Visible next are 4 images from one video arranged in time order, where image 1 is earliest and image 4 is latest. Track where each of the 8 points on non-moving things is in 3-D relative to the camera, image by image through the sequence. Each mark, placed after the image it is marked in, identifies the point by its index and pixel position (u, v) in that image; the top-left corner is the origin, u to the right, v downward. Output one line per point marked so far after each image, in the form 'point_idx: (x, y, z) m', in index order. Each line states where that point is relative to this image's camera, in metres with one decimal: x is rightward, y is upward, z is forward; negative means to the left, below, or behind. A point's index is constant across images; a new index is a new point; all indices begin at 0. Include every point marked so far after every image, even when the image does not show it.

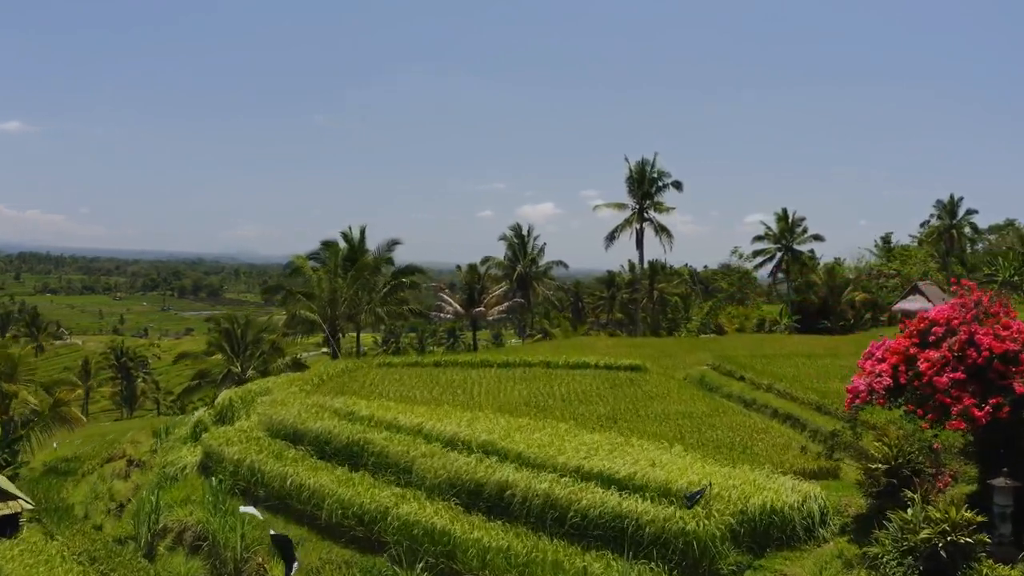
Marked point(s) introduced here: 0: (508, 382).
0: (-0.1, -2.3, +15.8) m
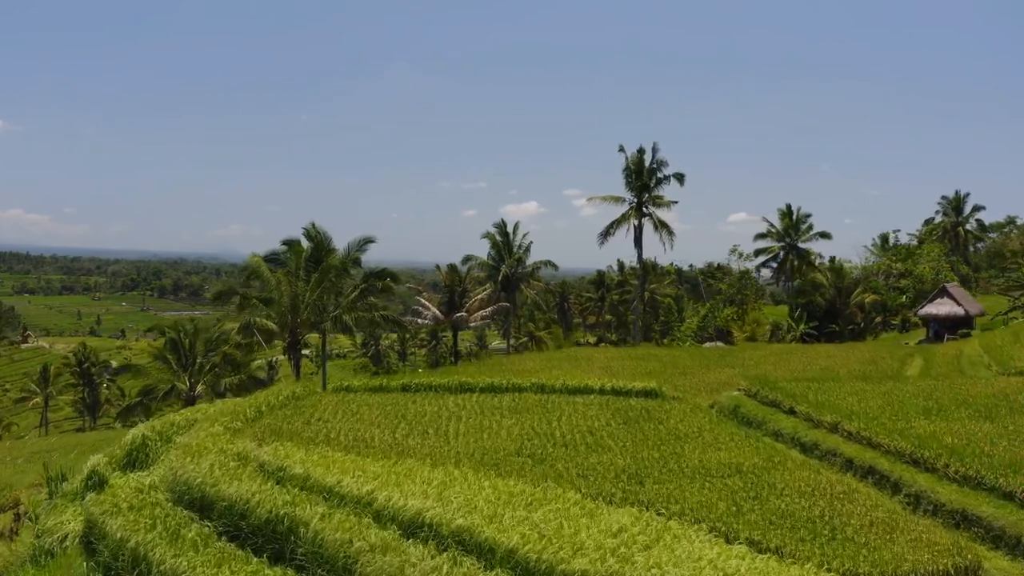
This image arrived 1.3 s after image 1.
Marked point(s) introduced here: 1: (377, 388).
0: (-0.4, -2.4, +12.5) m
1: (-3.1, -2.3, +15.1) m
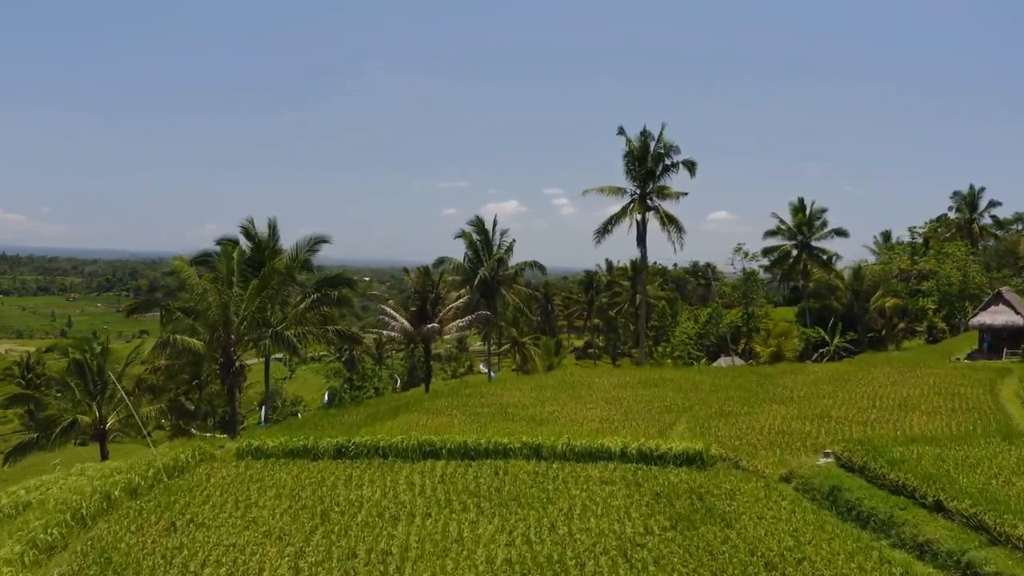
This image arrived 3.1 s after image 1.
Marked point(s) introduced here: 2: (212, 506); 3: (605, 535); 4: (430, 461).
0: (-0.6, -2.7, +8.0) m
1: (-3.4, -2.6, +10.5) m
2: (-3.9, -2.8, +8.5) m
3: (+1.0, -2.7, +7.3) m
4: (-1.2, -2.6, +10.1) m
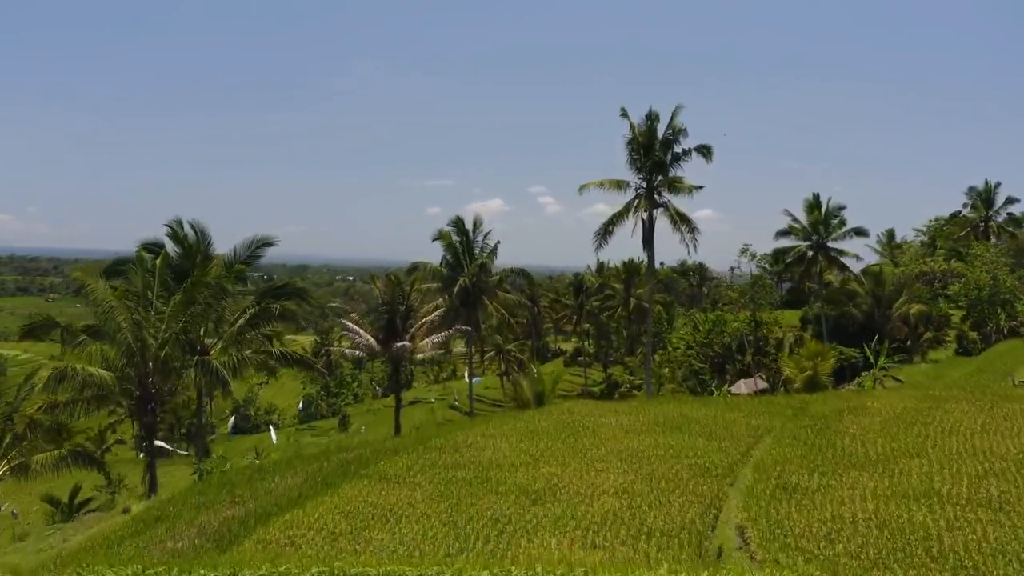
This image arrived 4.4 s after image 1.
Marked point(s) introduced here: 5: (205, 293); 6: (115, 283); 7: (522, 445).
0: (-0.7, -3.2, +4.1) m
1: (-3.6, -3.0, +6.6) m
2: (-4.0, -3.2, +4.5) m
3: (+0.9, -3.1, +3.5) m
4: (-1.4, -3.0, +6.2) m
5: (-8.1, -0.1, +17.4) m
6: (-10.8, +0.1, +17.7) m
7: (+0.2, -3.1, +12.8) m
